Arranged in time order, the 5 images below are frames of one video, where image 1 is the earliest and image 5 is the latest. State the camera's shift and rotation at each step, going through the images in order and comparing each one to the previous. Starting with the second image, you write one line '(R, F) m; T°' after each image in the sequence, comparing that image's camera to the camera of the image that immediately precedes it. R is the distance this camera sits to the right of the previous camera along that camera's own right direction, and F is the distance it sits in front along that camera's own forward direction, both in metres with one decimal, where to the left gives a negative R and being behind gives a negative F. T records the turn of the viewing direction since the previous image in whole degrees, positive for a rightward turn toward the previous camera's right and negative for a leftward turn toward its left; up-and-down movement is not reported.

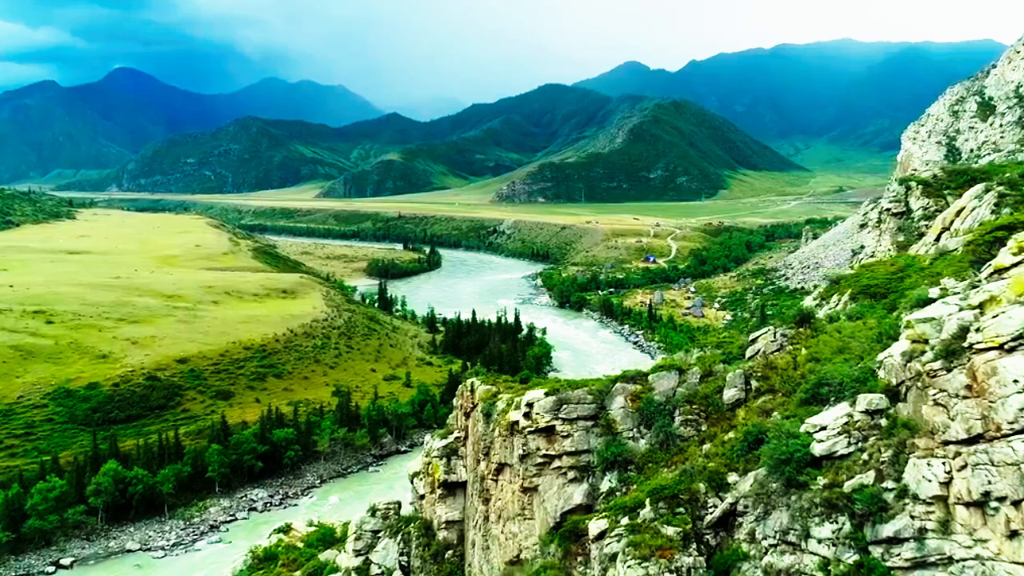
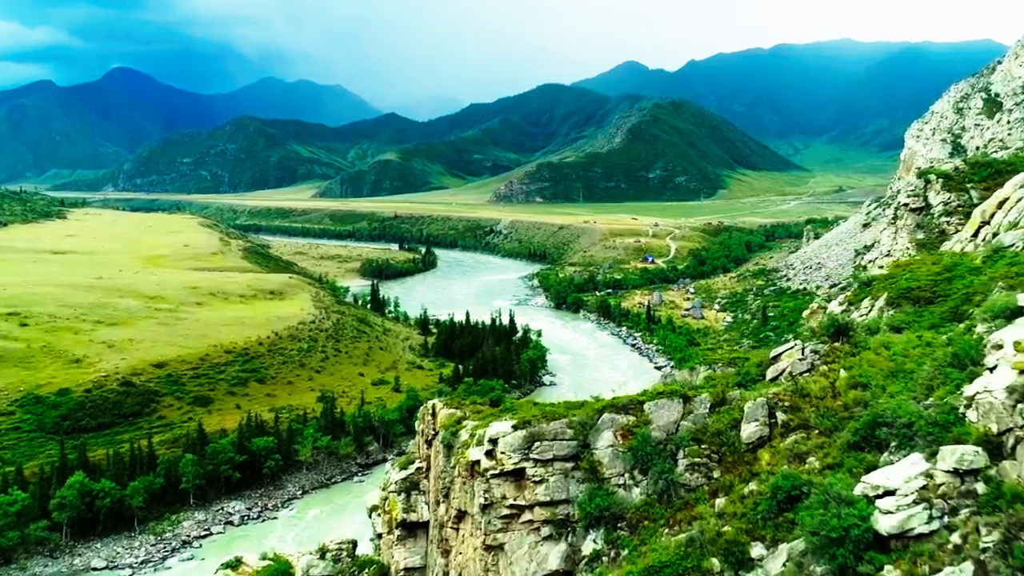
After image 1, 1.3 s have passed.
(+0.5, +2.1) m; 0°
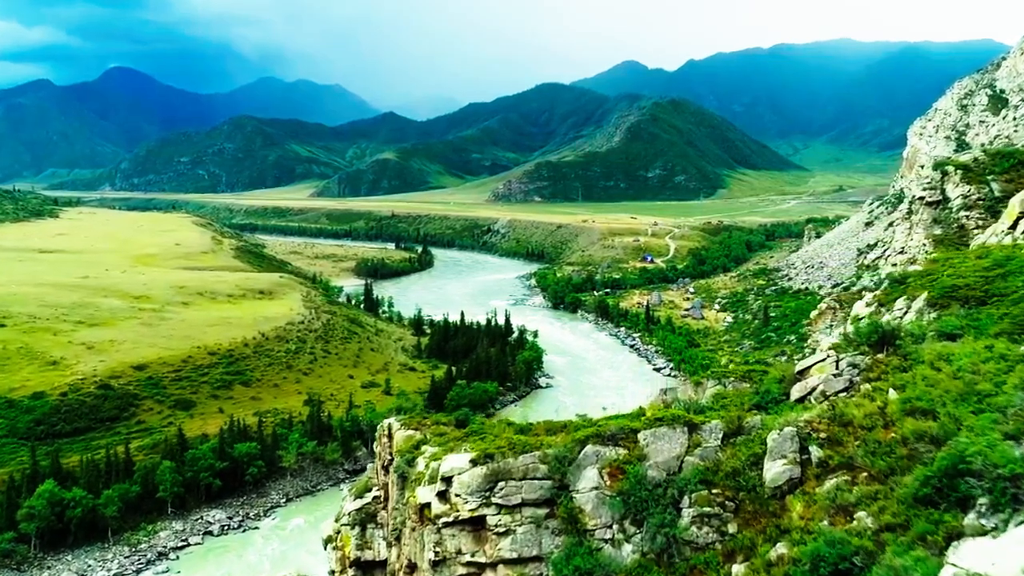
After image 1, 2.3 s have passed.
(+0.4, +1.7) m; 0°
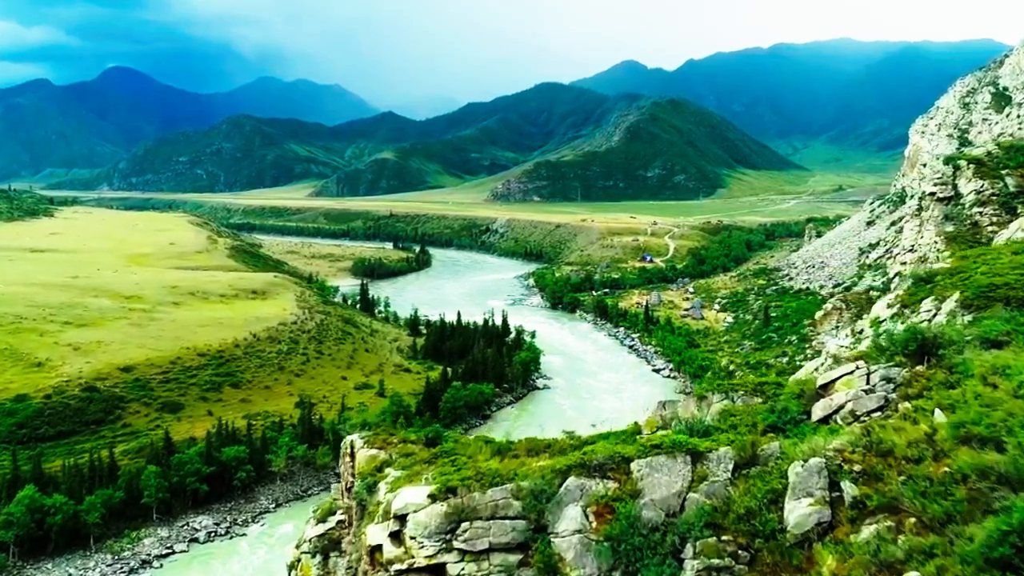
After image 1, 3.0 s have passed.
(+0.2, +1.1) m; 0°
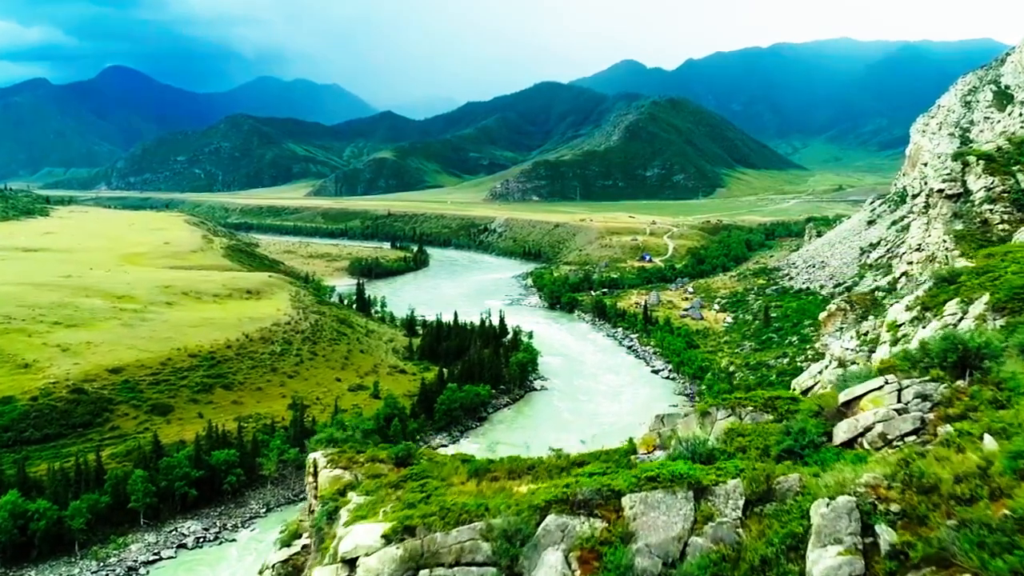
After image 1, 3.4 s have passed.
(+0.2, +0.8) m; 0°
